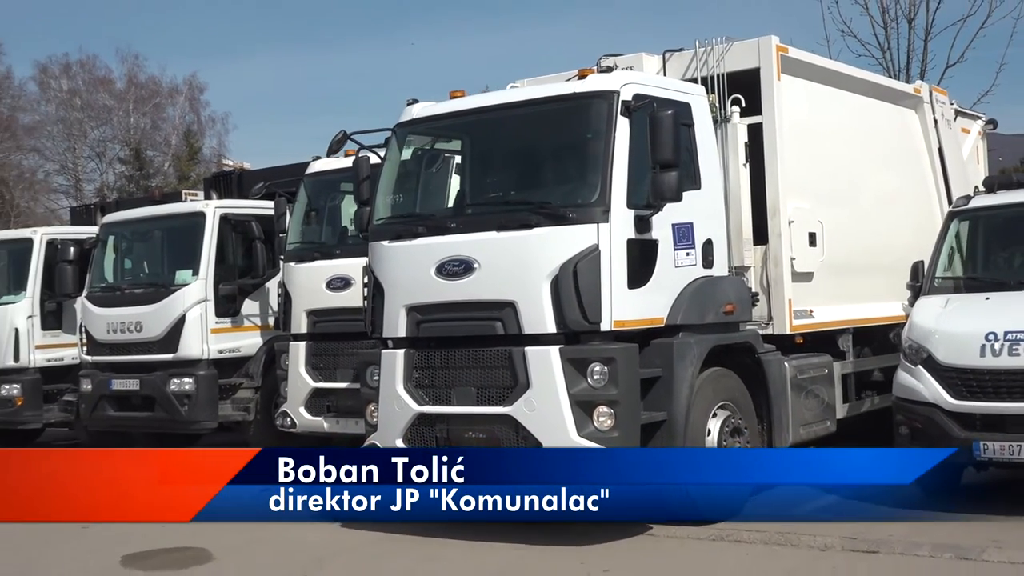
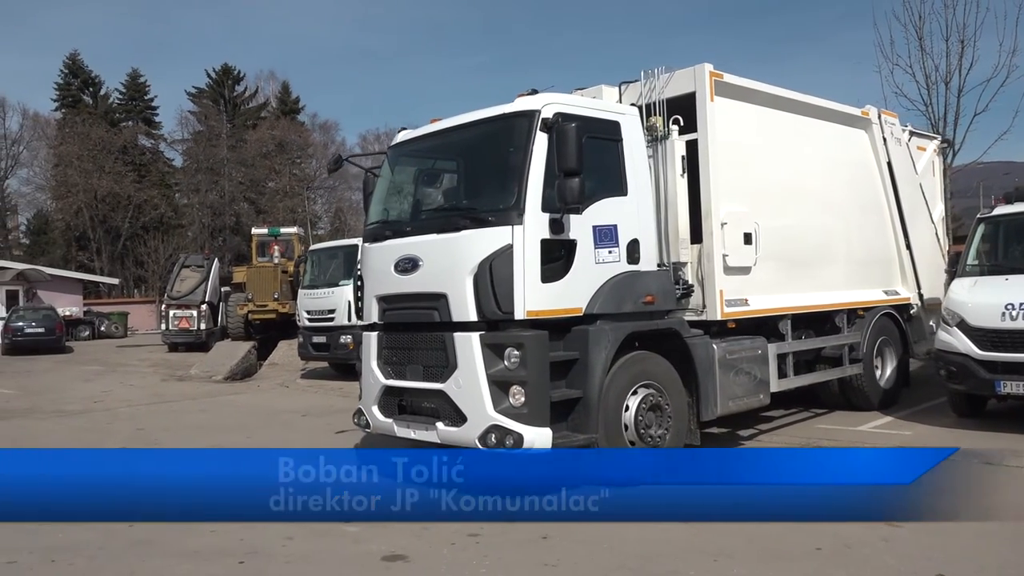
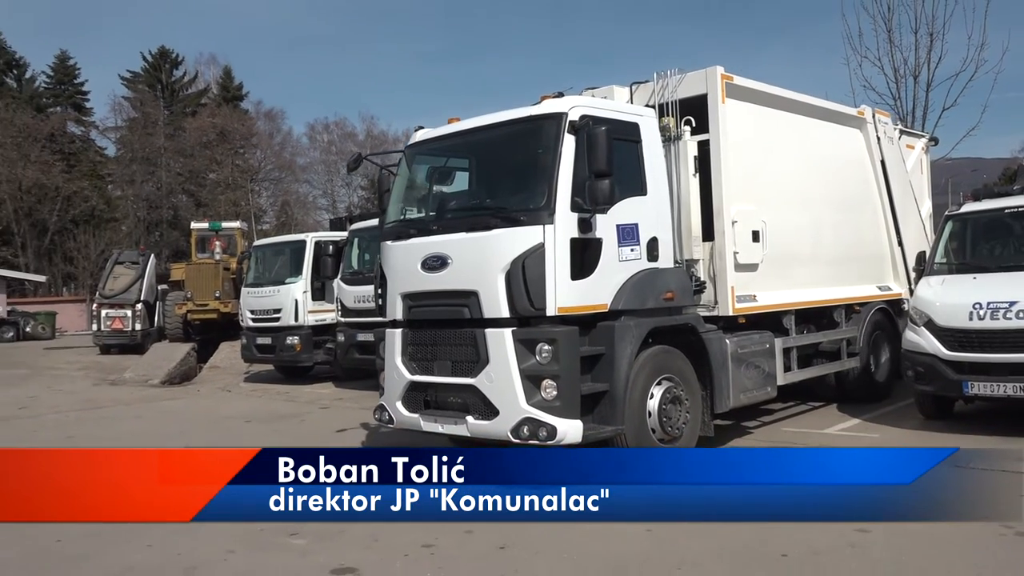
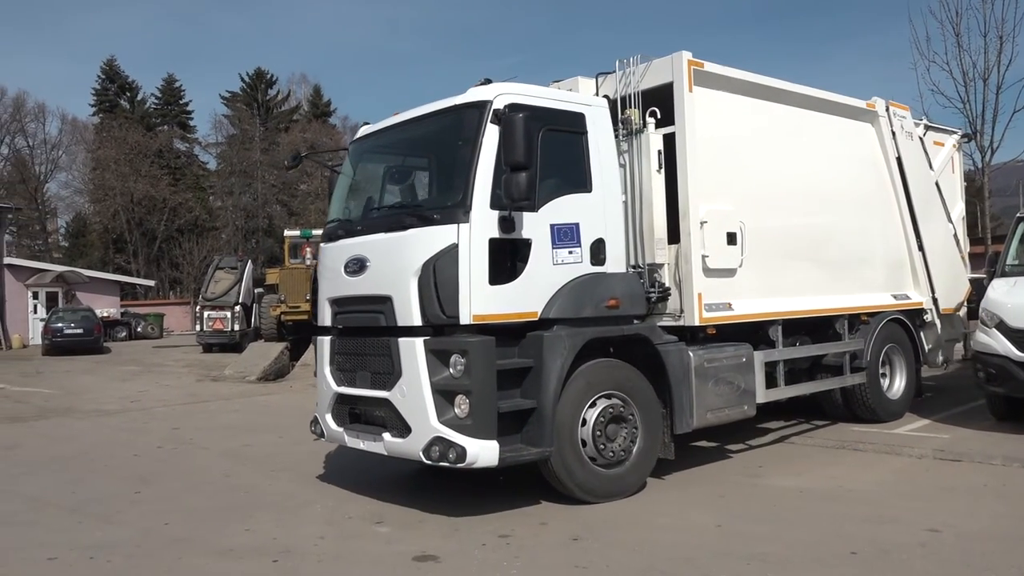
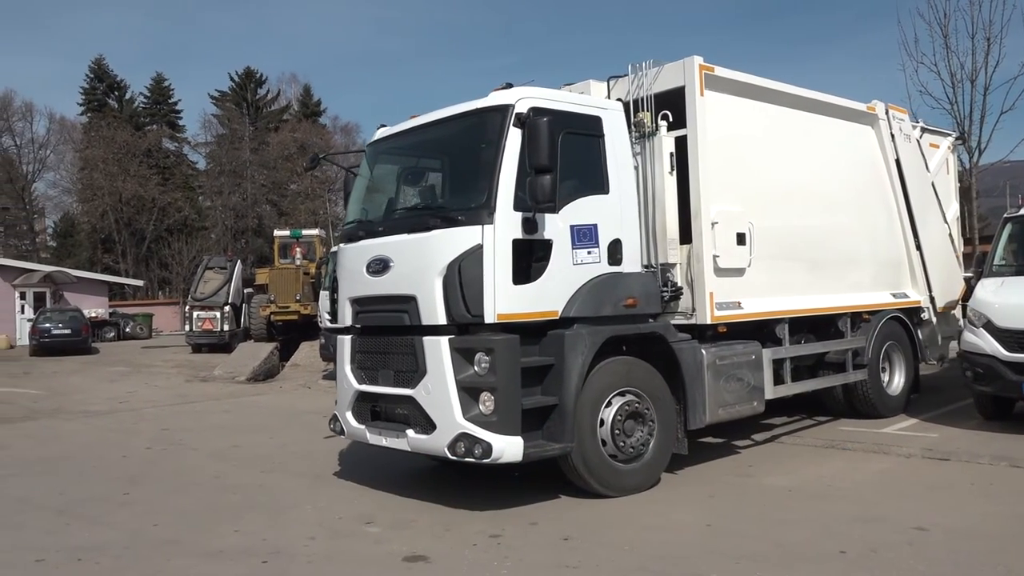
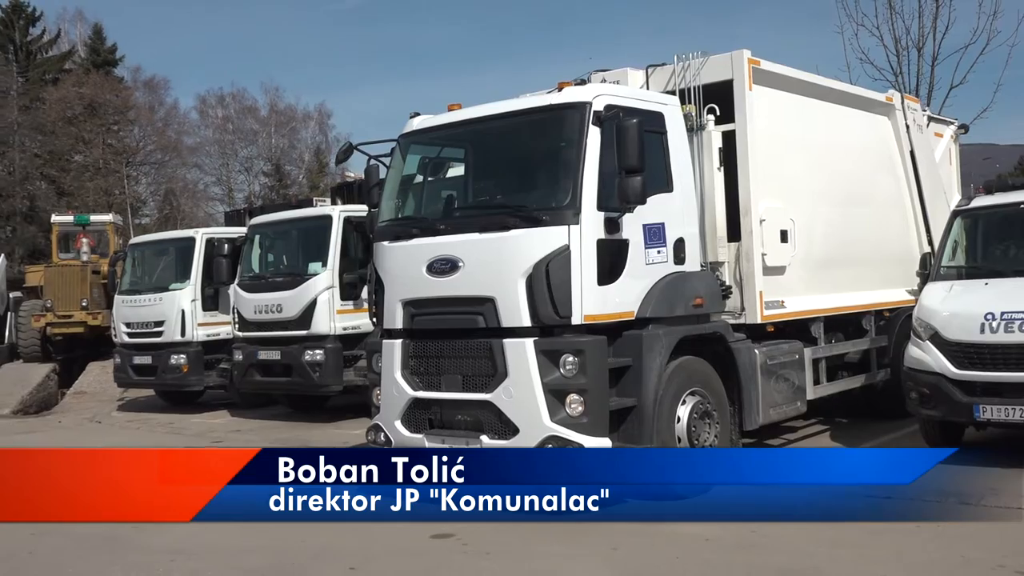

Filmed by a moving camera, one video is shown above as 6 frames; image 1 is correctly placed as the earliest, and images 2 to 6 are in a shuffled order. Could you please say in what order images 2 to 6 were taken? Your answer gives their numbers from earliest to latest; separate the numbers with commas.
6, 3, 2, 5, 4
